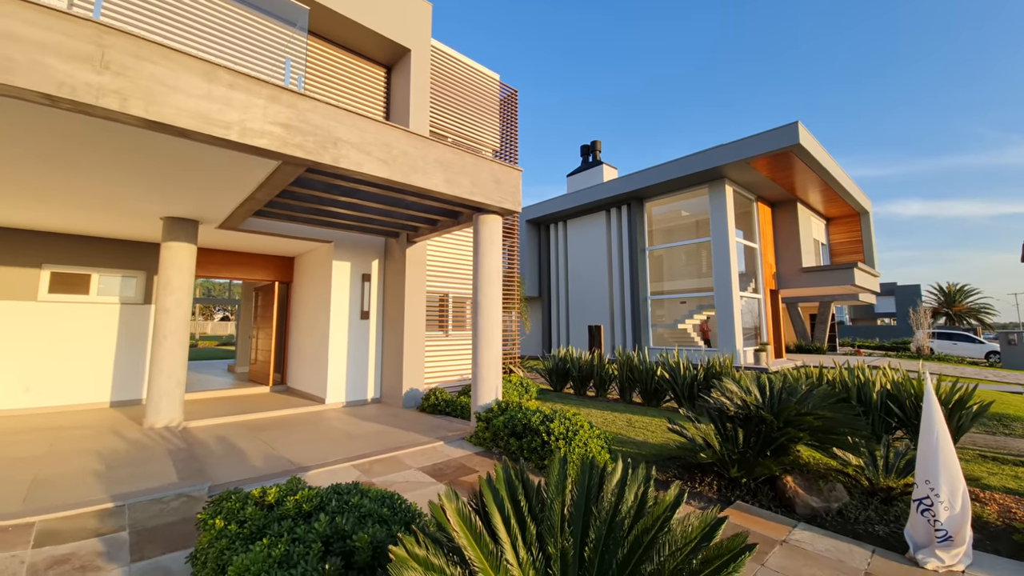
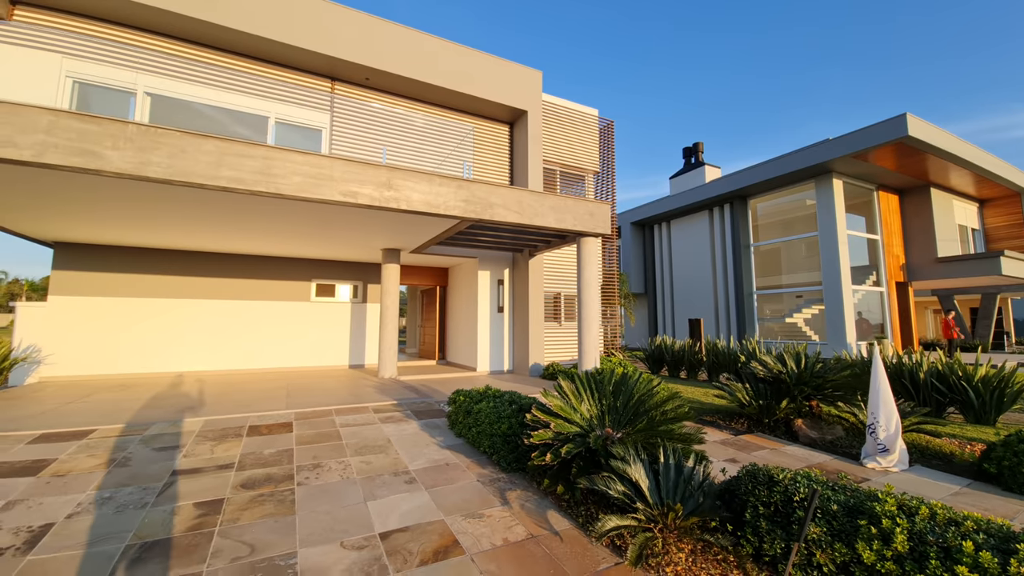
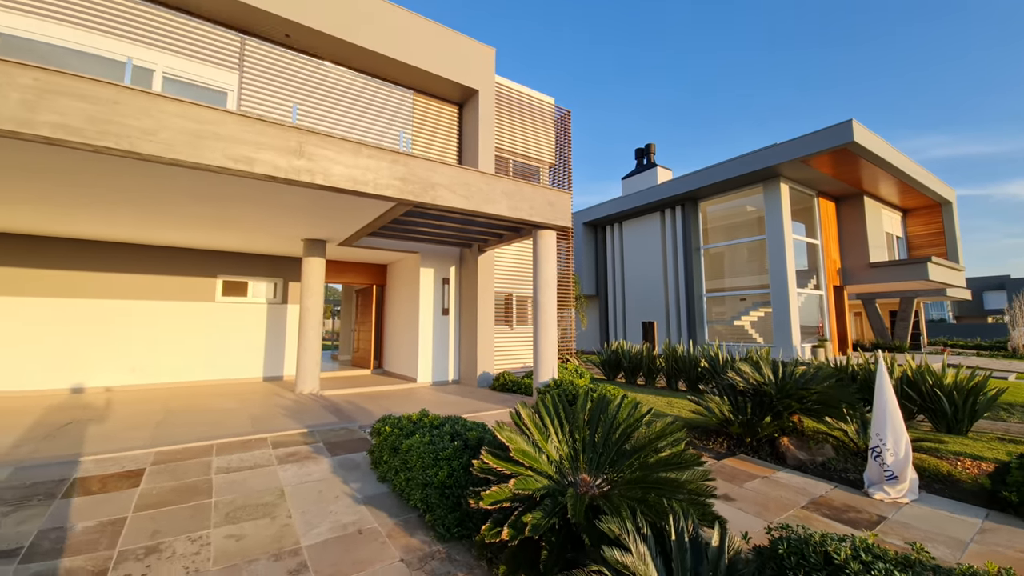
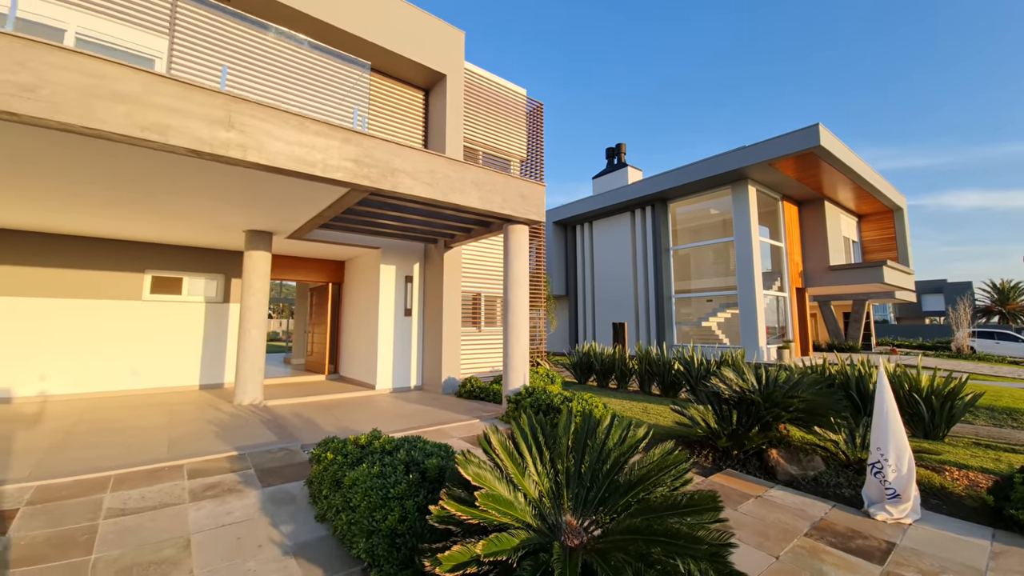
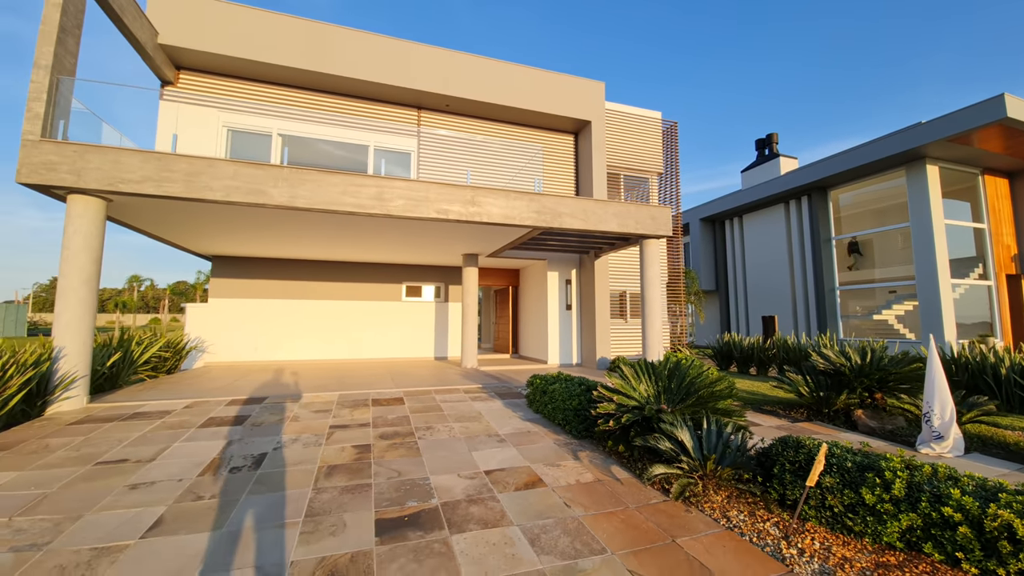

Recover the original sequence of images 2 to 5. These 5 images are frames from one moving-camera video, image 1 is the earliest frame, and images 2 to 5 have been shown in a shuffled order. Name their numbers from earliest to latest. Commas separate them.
4, 3, 2, 5
